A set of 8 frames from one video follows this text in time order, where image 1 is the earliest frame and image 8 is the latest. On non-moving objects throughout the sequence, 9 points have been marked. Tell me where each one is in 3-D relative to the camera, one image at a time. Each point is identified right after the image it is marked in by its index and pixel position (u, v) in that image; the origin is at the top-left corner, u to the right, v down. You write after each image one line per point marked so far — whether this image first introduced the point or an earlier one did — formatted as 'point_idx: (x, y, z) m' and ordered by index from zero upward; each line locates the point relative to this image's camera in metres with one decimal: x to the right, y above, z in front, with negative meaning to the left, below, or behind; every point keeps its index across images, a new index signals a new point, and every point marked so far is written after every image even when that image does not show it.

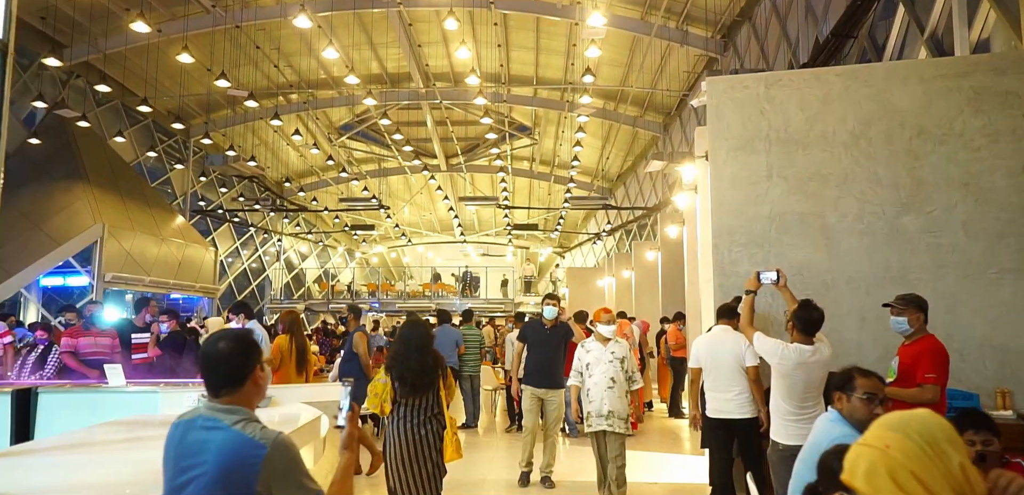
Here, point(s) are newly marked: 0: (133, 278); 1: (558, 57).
0: (-9.1, -0.7, +14.4) m
1: (+1.4, +5.4, +17.8) m
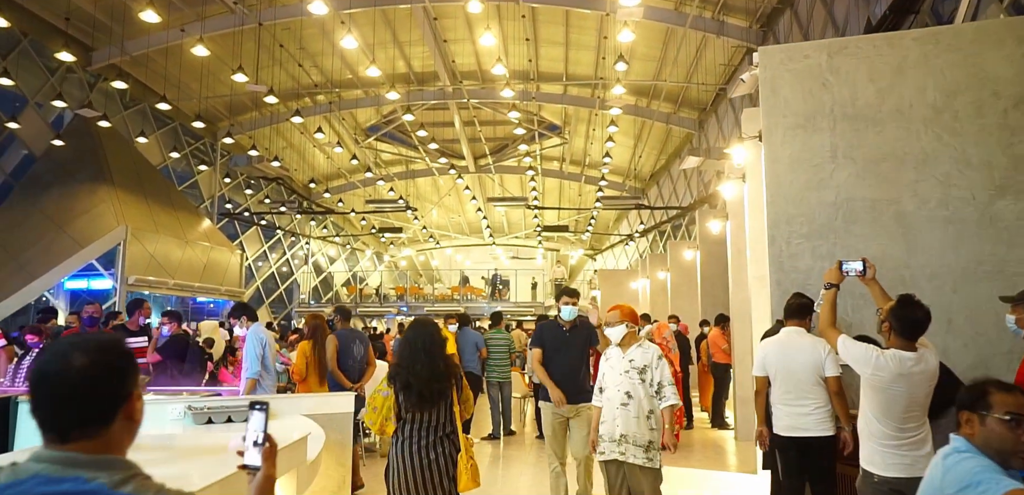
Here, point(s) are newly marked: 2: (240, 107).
0: (-8.4, -0.8, +14.3) m
1: (+2.2, +5.4, +17.2) m
2: (-8.5, +4.4, +19.5) m
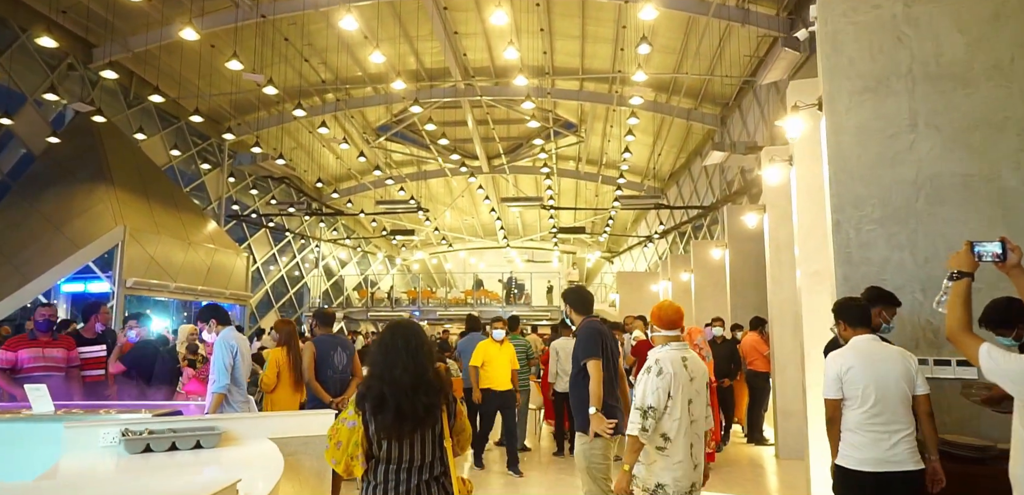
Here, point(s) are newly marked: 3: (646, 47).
0: (-8.1, -0.8, +13.8) m
1: (+2.5, +5.3, +16.4) m
2: (-8.1, +4.3, +19.0) m
3: (+2.1, +3.3, +9.6) m
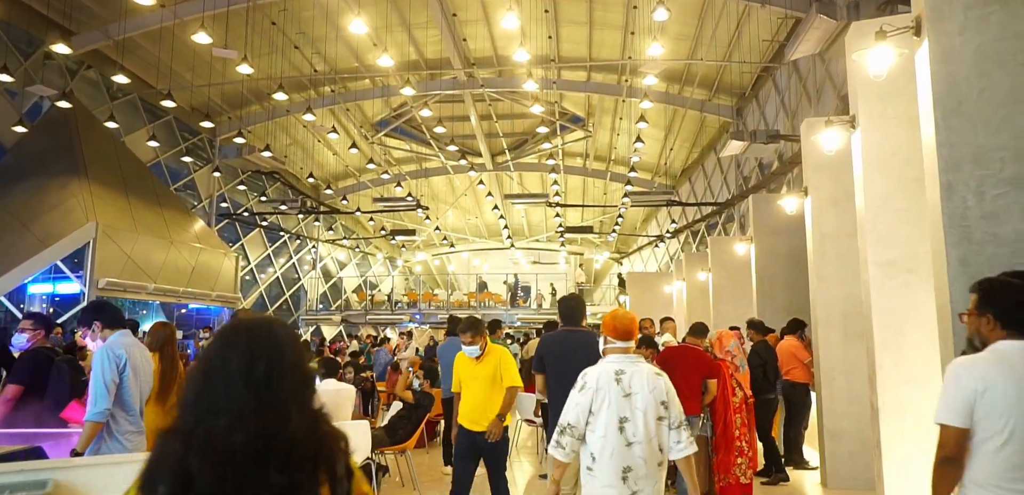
0: (-8.0, -0.8, +12.8) m
1: (+2.6, +5.4, +15.4) m
2: (-8.0, +4.3, +18.1) m
3: (+2.1, +3.4, +8.6) m
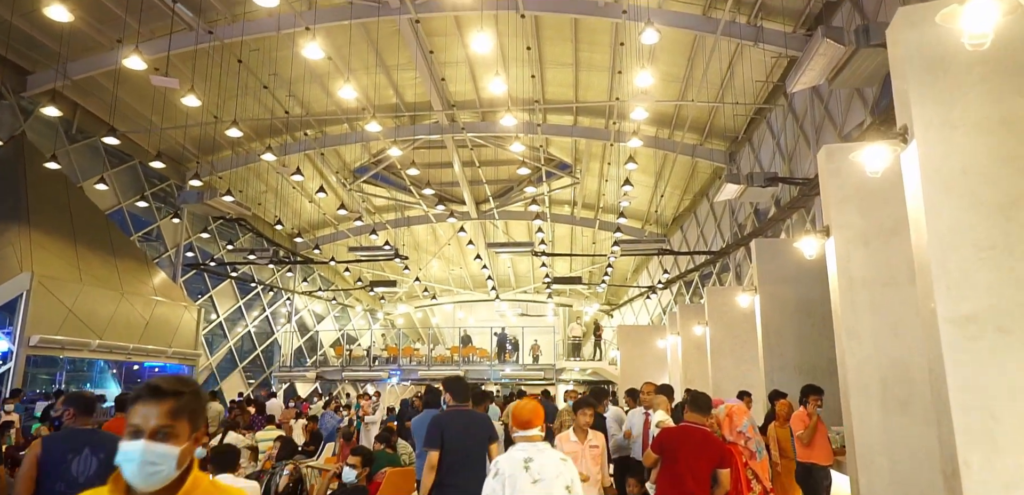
0: (-8.4, -1.8, +11.6) m
1: (+2.2, +4.2, +14.8) m
2: (-8.4, +2.9, +17.3) m
3: (+1.8, +2.7, +7.9) m
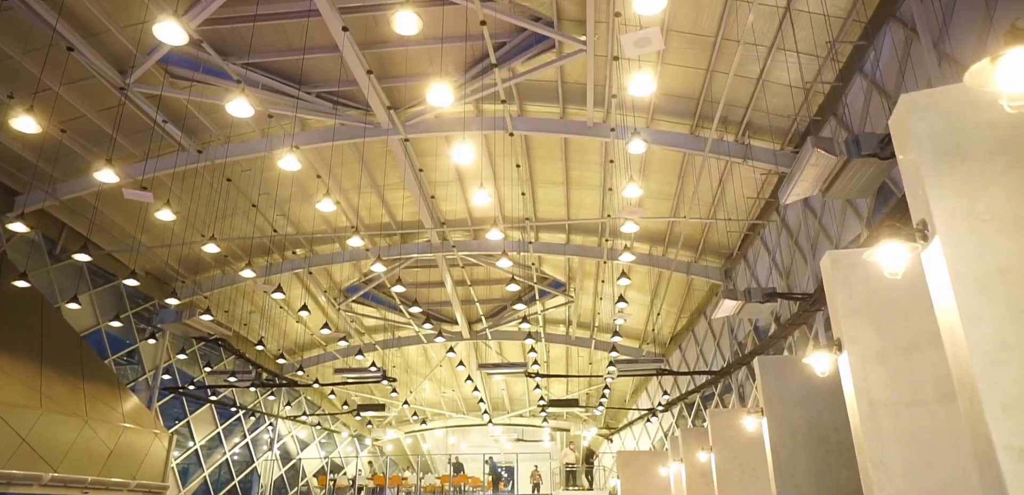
0: (-8.6, -4.0, +10.6) m
1: (+1.9, +1.3, +14.9) m
2: (-8.7, -0.5, +17.0) m
3: (+1.6, +1.3, +7.9) m
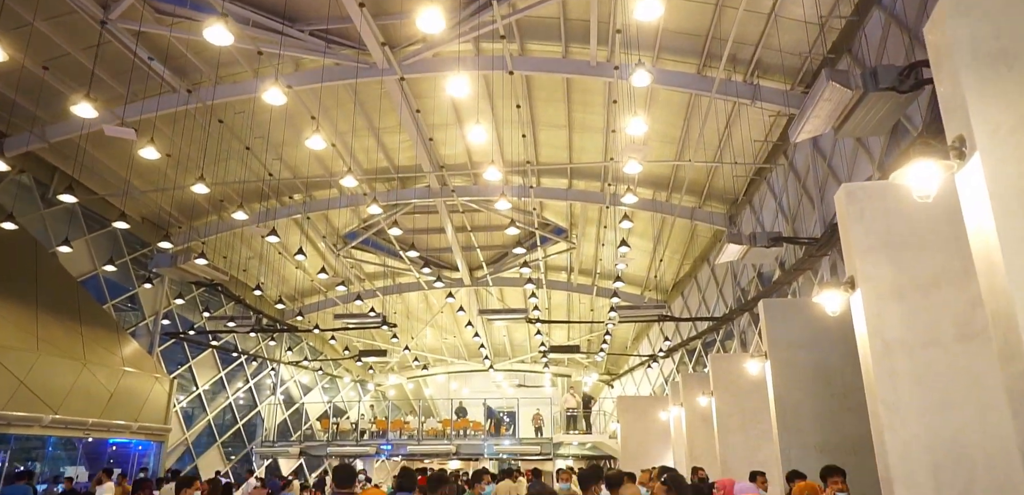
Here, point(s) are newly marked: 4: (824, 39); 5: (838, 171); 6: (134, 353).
0: (-8.6, -3.0, +10.6) m
1: (+2.0, +2.6, +14.5) m
2: (-8.7, +1.0, +16.8) m
3: (+1.6, +2.0, +7.4) m
4: (+5.2, +3.5, +10.2) m
5: (+5.8, +1.4, +10.9) m
6: (-9.1, -2.5, +14.6) m
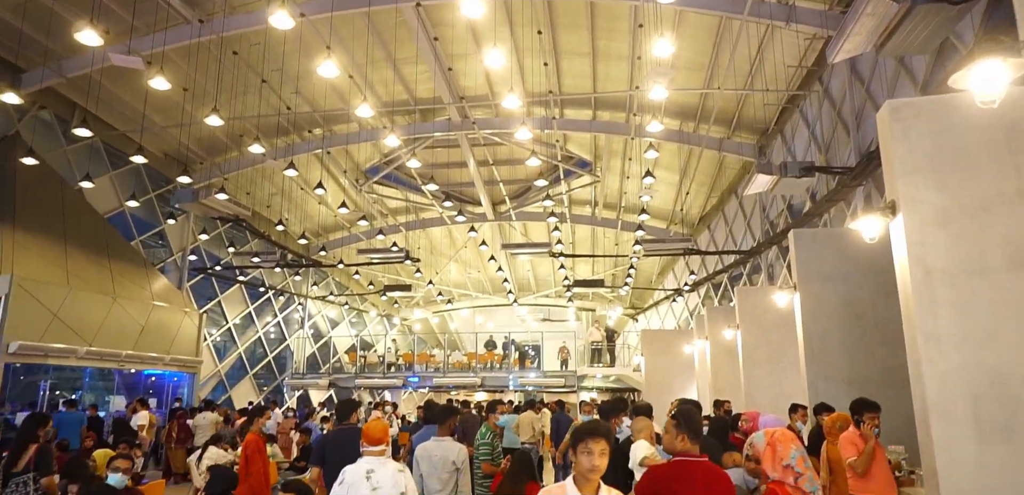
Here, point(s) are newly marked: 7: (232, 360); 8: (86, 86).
0: (-8.2, -1.8, +11.0) m
1: (+2.4, +4.2, +13.8) m
2: (-8.0, +2.8, +16.7) m
3: (+1.8, +2.8, +6.9) m
4: (+5.5, +4.6, +9.3) m
5: (+6.1, +2.6, +10.2) m
6: (-8.5, -1.0, +14.9) m
7: (-9.0, -3.6, +19.9) m
8: (-9.4, +3.6, +13.5) m
